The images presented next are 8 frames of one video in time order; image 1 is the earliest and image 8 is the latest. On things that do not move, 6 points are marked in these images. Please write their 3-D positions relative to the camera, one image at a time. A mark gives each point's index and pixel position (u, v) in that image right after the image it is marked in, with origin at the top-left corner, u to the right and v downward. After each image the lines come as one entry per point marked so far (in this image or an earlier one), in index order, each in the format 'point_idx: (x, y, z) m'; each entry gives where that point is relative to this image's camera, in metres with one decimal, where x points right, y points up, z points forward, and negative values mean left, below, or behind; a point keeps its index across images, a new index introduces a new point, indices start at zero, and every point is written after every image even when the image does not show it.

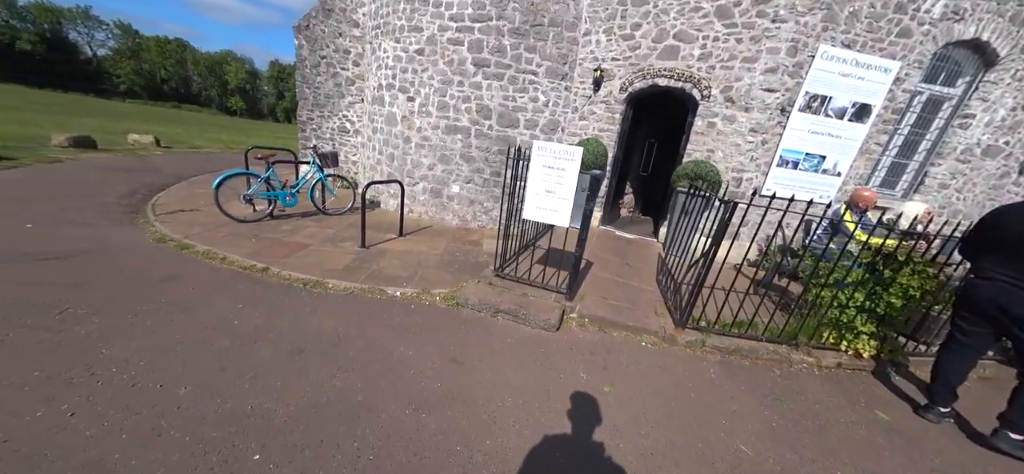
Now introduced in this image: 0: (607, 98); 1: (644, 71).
0: (+1.8, +2.6, +6.2) m
1: (+2.4, +2.8, +5.8) m
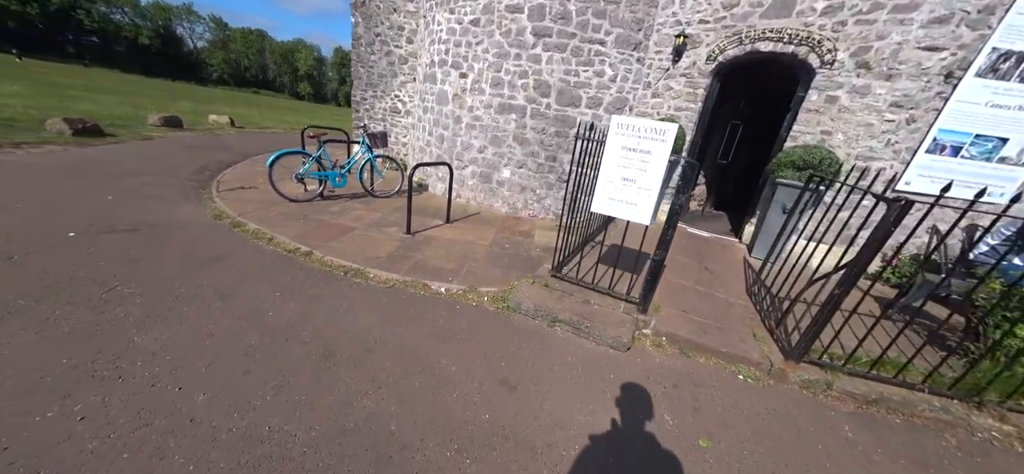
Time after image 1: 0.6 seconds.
0: (+2.8, +2.6, +5.3) m
1: (+3.3, +2.8, +4.8) m
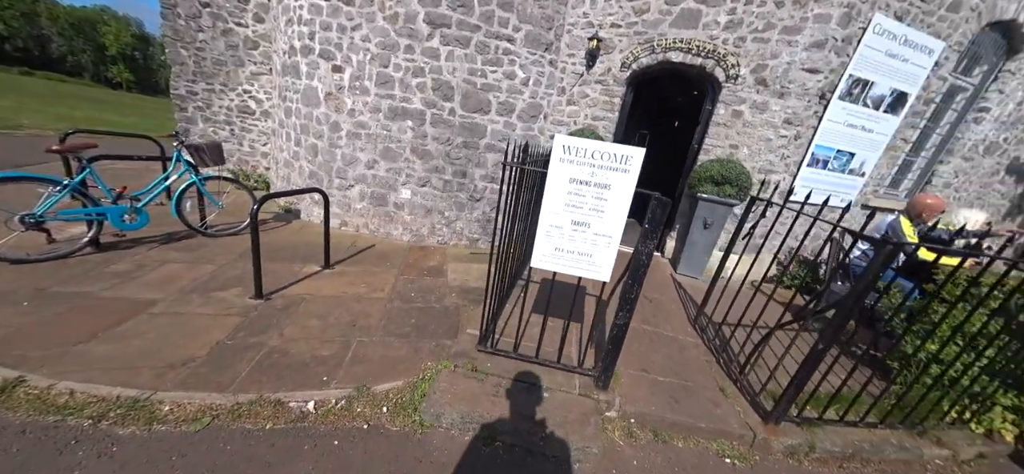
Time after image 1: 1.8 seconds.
0: (+1.3, +2.4, +5.0) m
1: (+1.9, +2.6, +4.7) m
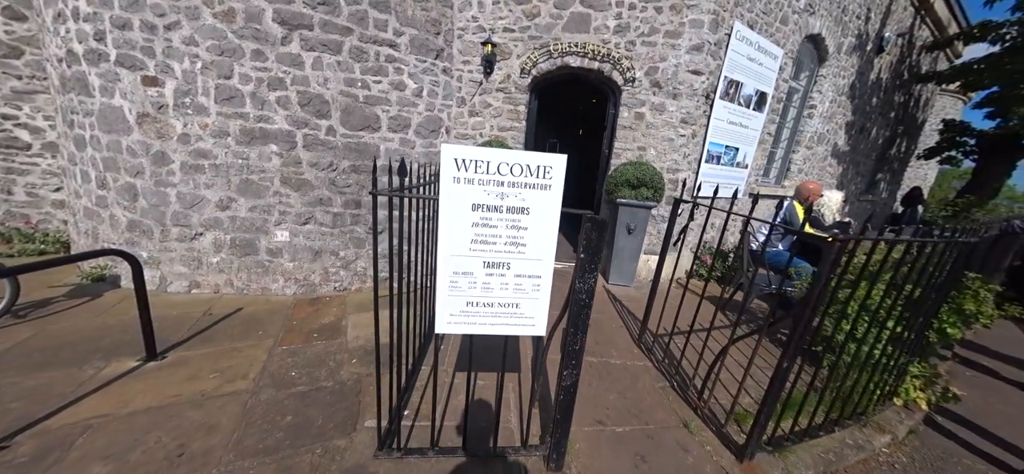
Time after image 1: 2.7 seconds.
0: (-0.1, +2.1, +4.7) m
1: (+0.5, +2.4, +4.5) m
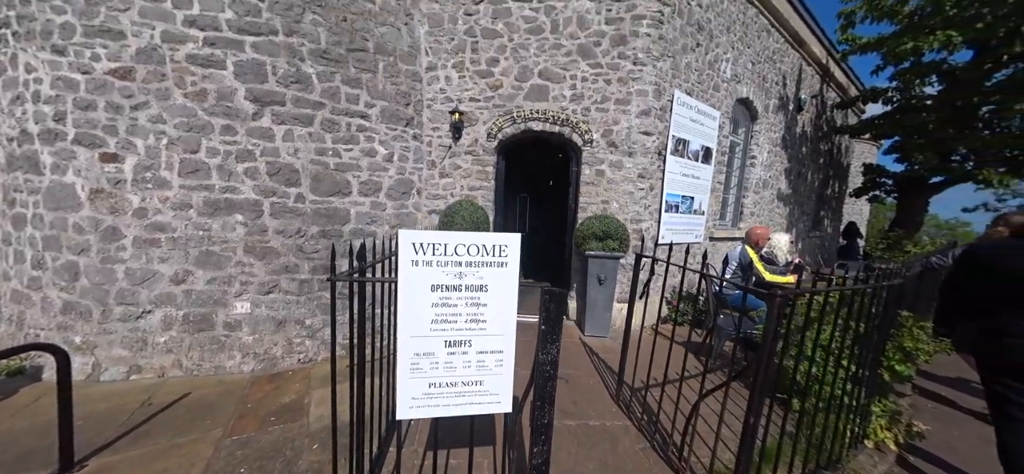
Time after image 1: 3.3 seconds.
0: (-0.6, +1.3, +4.9) m
1: (0.0, +1.7, +4.8) m
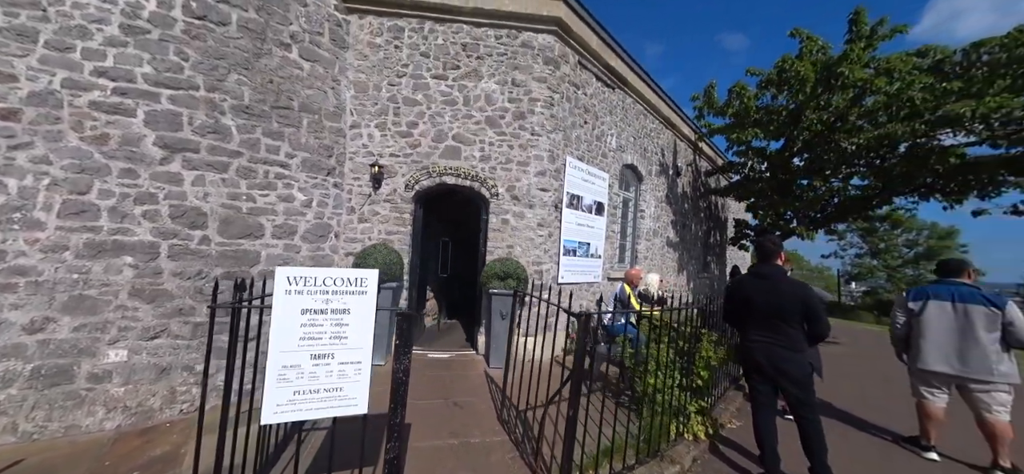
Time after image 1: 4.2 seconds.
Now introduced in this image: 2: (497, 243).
0: (-1.9, +0.6, +5.4) m
1: (-1.3, +1.1, +5.5) m
2: (-0.2, -0.1, +5.6) m
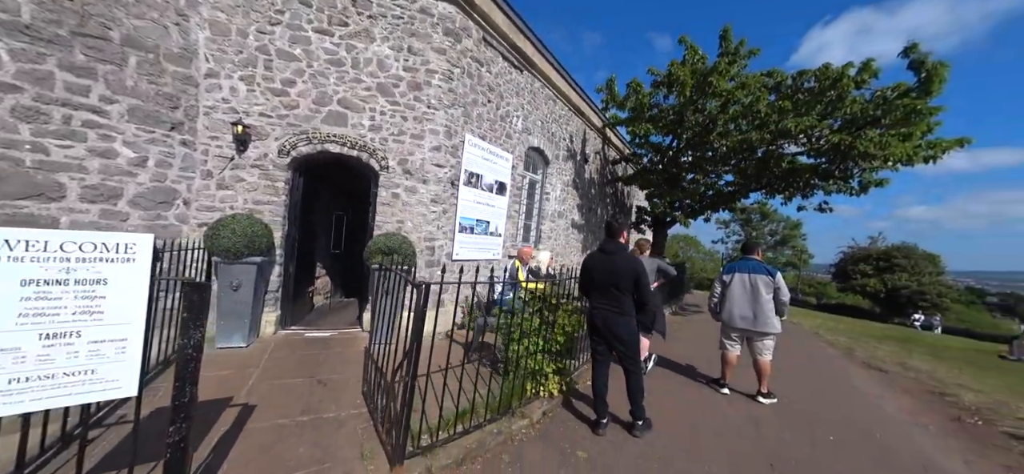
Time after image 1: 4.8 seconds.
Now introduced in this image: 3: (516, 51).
0: (-3.5, +1.1, +4.8) m
1: (-2.9, +1.5, +5.0) m
2: (-2.0, +0.3, +5.4) m
3: (+0.1, +4.0, +7.3) m
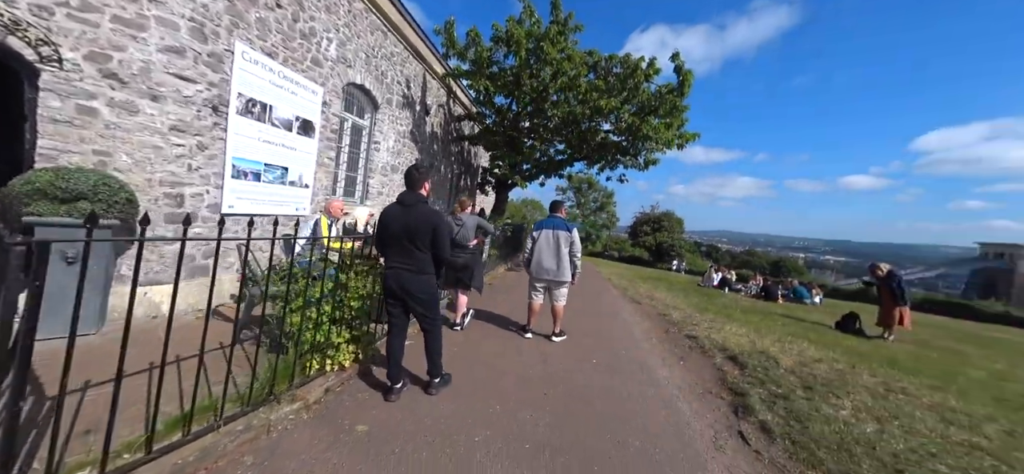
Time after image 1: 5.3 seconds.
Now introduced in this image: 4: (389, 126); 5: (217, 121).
0: (-5.6, +1.6, +2.3) m
1: (-5.0, +2.0, +2.7) m
2: (-4.4, +0.9, +3.5) m
3: (-3.2, +4.8, +5.7) m
4: (-3.1, +2.8, +8.7) m
5: (-3.7, +1.5, +4.4) m
